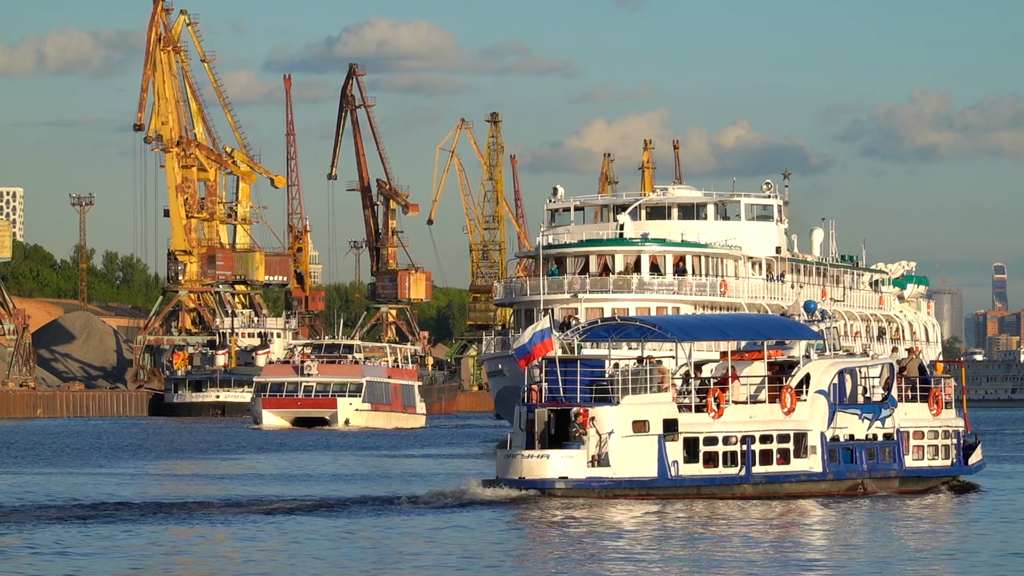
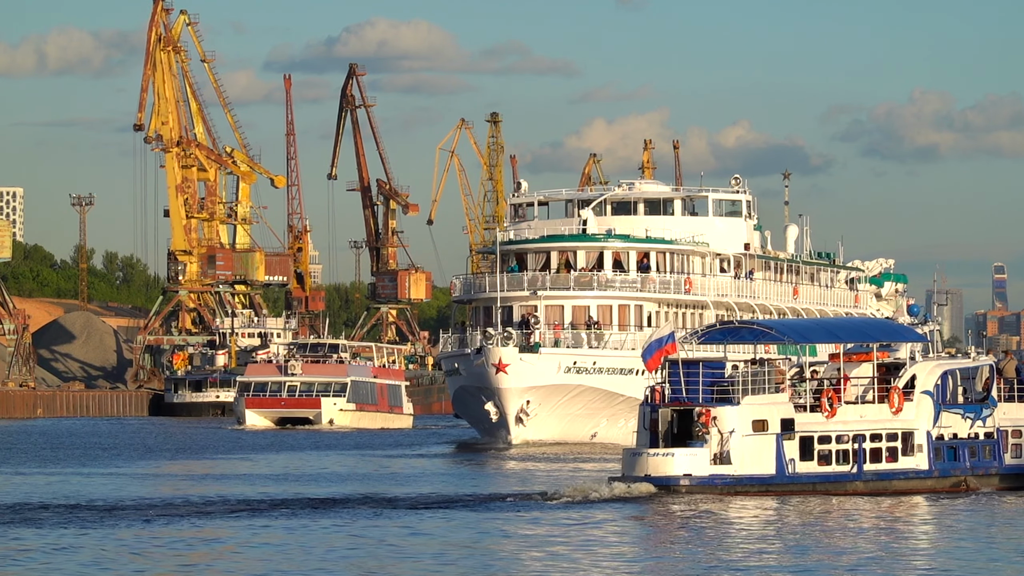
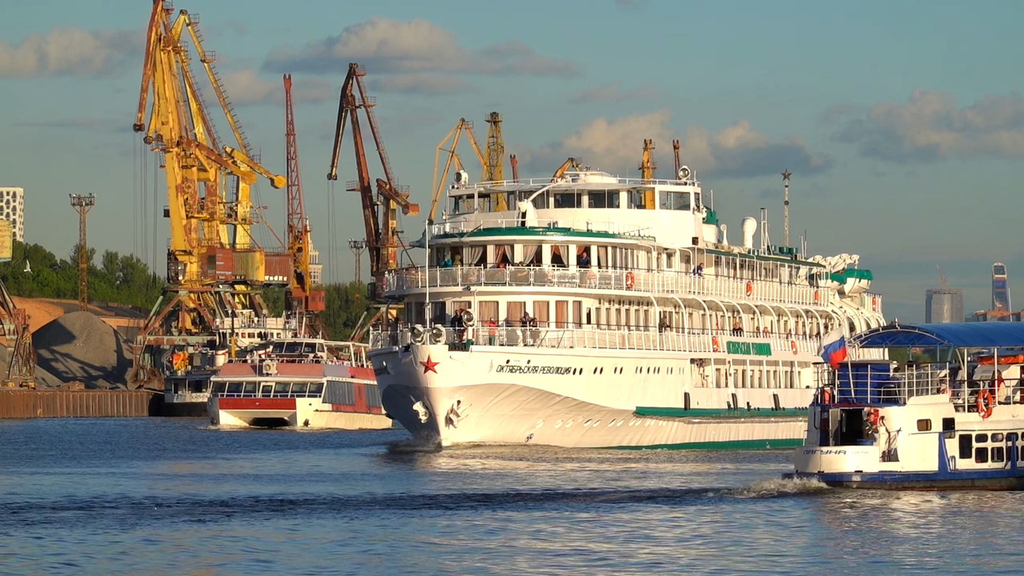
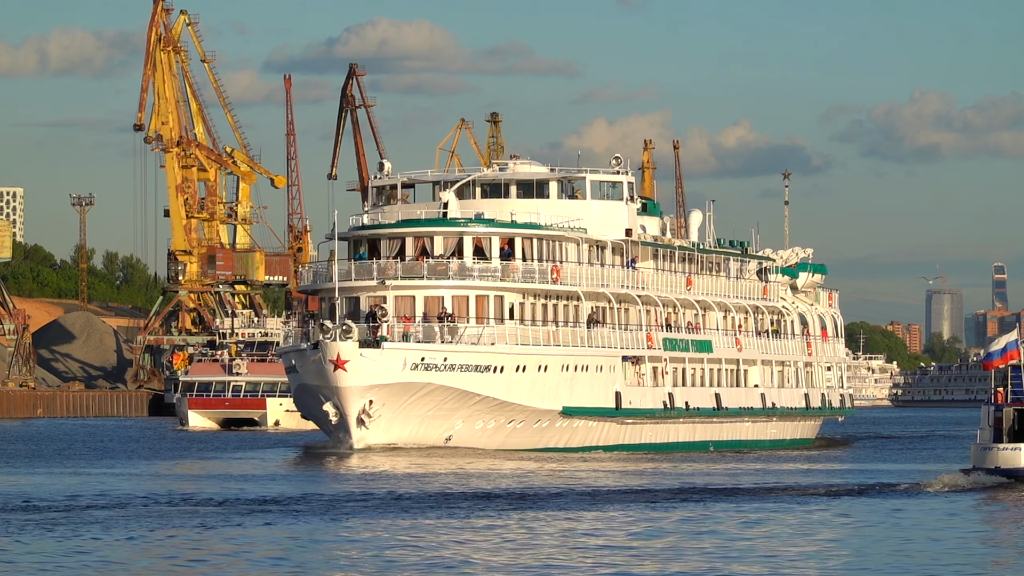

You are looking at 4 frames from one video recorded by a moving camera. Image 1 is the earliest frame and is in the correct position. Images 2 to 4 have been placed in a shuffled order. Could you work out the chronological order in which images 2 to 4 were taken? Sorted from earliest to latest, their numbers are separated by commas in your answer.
2, 3, 4
